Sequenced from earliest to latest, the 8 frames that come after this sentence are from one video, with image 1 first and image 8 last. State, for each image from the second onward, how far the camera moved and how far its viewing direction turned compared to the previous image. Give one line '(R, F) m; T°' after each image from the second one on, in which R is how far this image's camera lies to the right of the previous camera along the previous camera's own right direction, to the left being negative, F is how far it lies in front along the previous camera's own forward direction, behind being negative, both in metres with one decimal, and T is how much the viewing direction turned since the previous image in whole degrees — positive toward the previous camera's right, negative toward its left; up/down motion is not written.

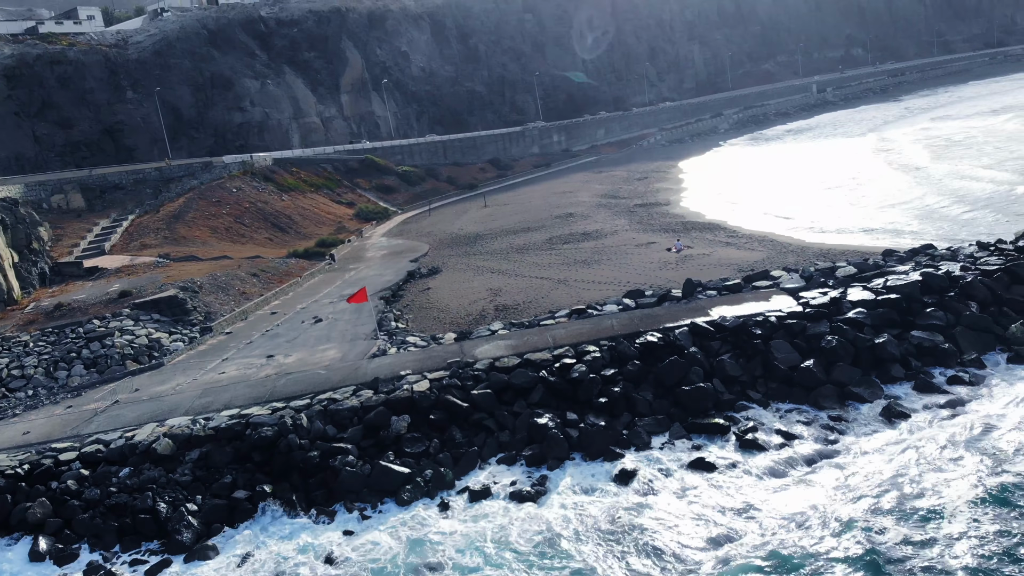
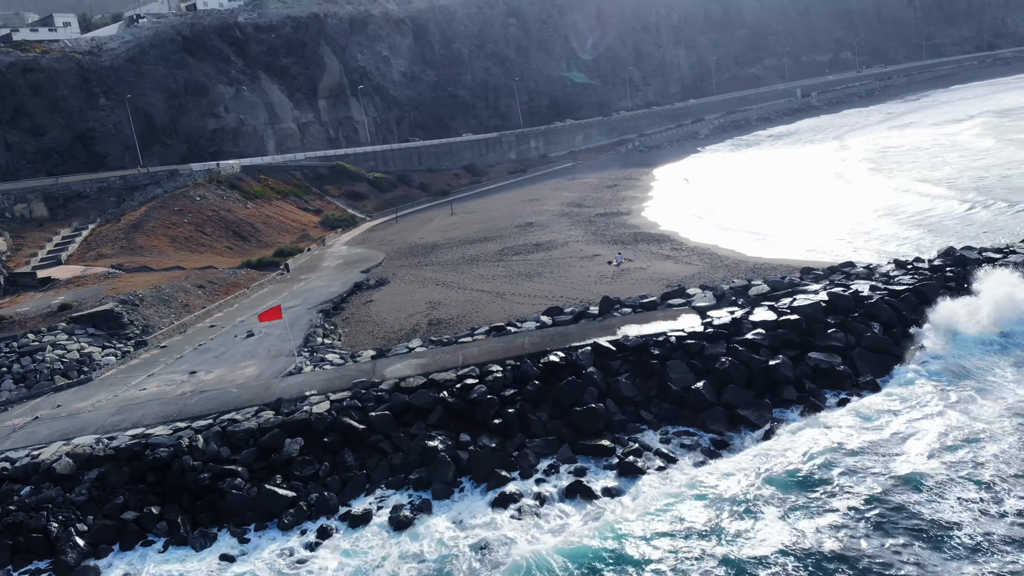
(+1.7, -0.1) m; 0°
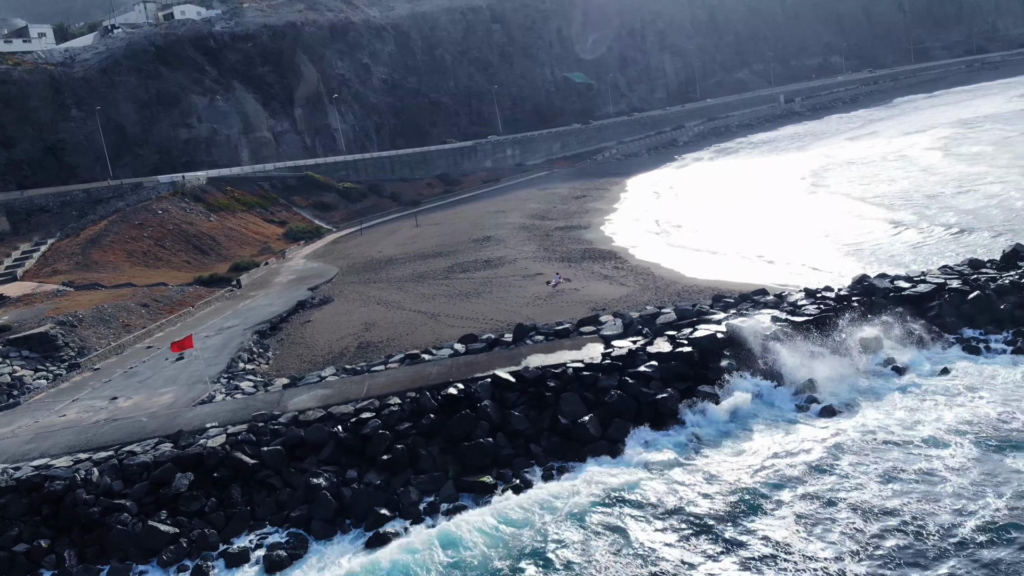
(+1.8, -0.1) m; 0°
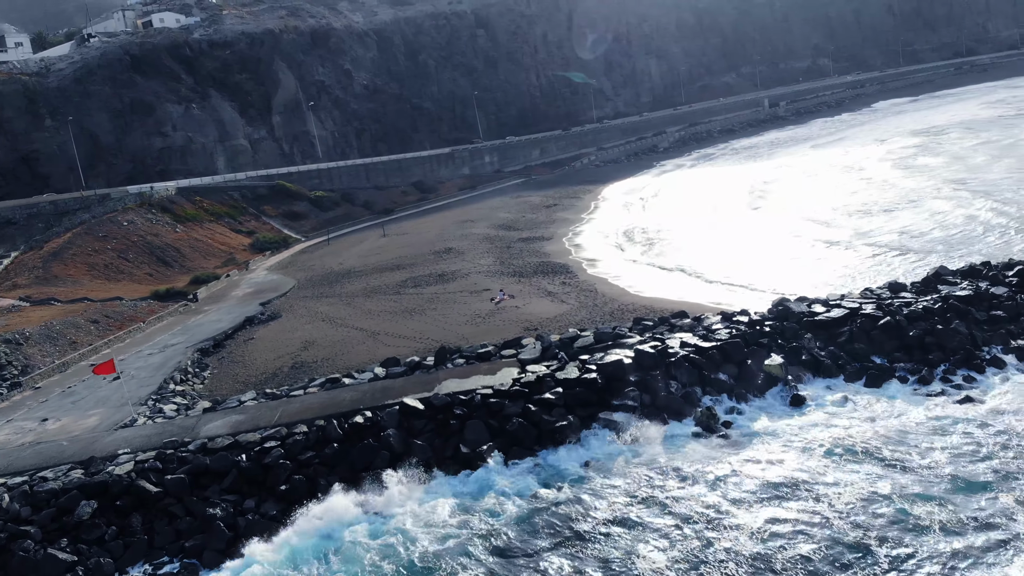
(+1.6, -0.2) m; 0°
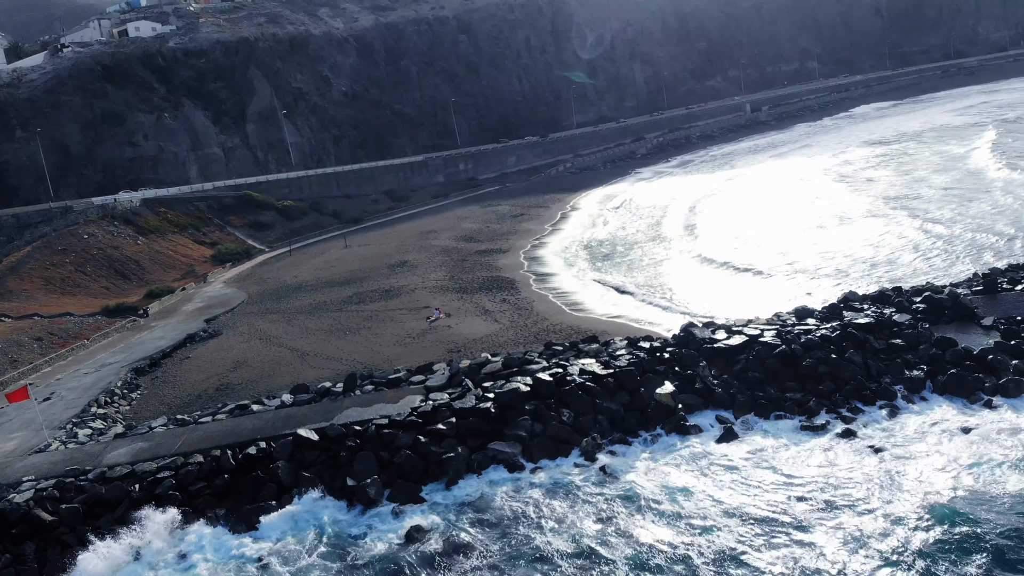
(+1.9, -0.2) m; 0°
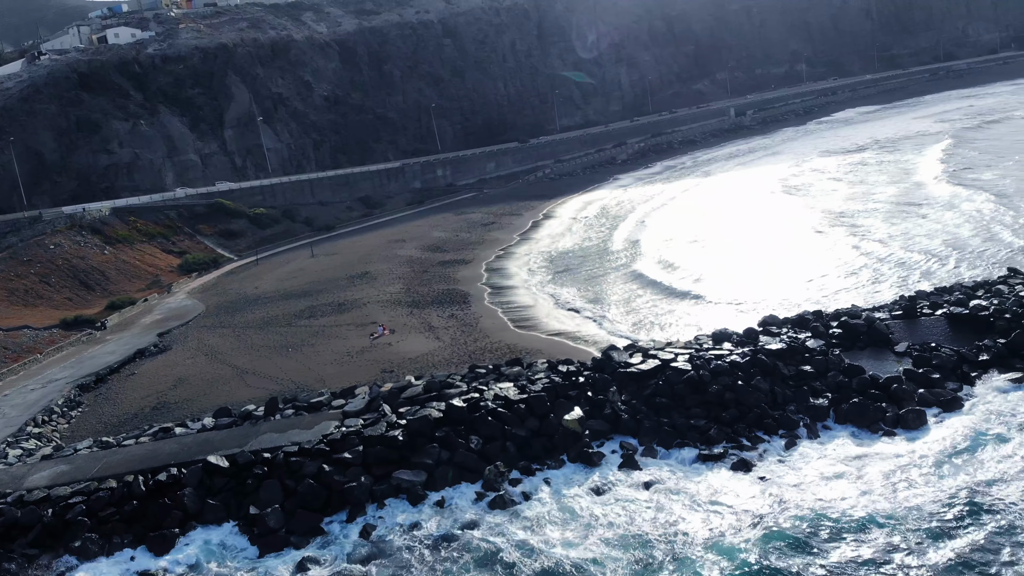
(+1.7, -0.2) m; 0°
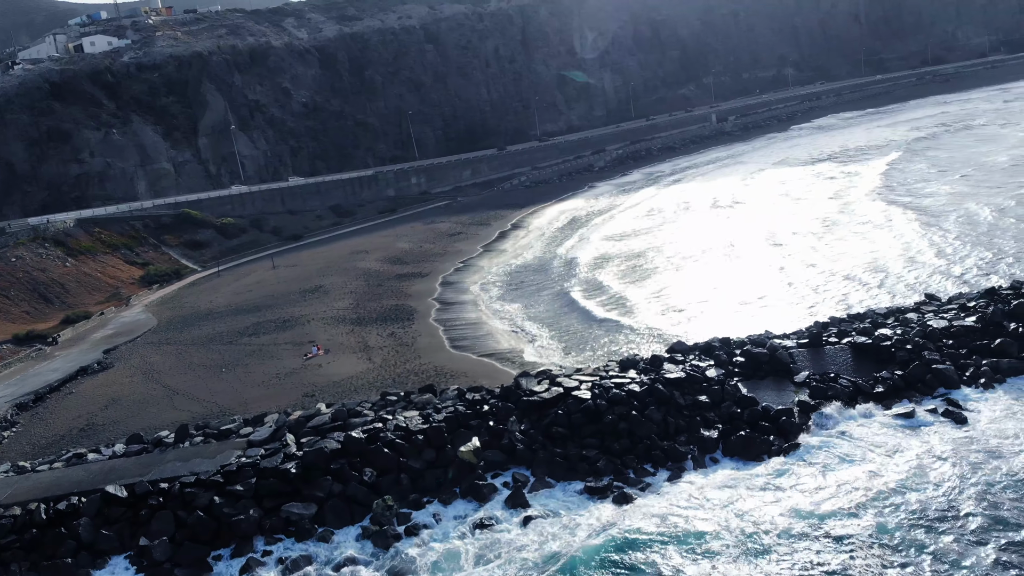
(+2.0, -0.3) m; 0°
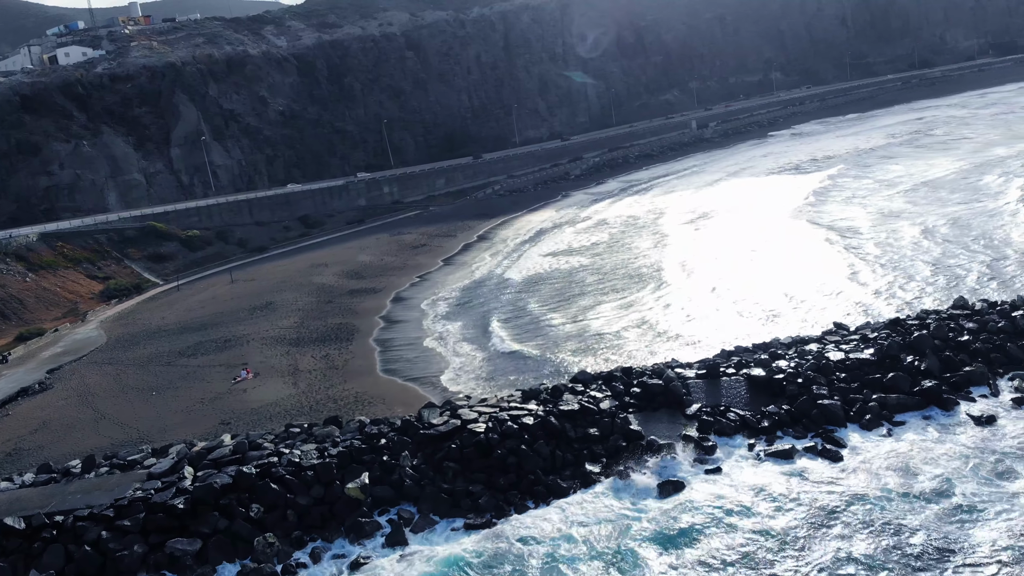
(+2.2, -0.3) m; 0°
